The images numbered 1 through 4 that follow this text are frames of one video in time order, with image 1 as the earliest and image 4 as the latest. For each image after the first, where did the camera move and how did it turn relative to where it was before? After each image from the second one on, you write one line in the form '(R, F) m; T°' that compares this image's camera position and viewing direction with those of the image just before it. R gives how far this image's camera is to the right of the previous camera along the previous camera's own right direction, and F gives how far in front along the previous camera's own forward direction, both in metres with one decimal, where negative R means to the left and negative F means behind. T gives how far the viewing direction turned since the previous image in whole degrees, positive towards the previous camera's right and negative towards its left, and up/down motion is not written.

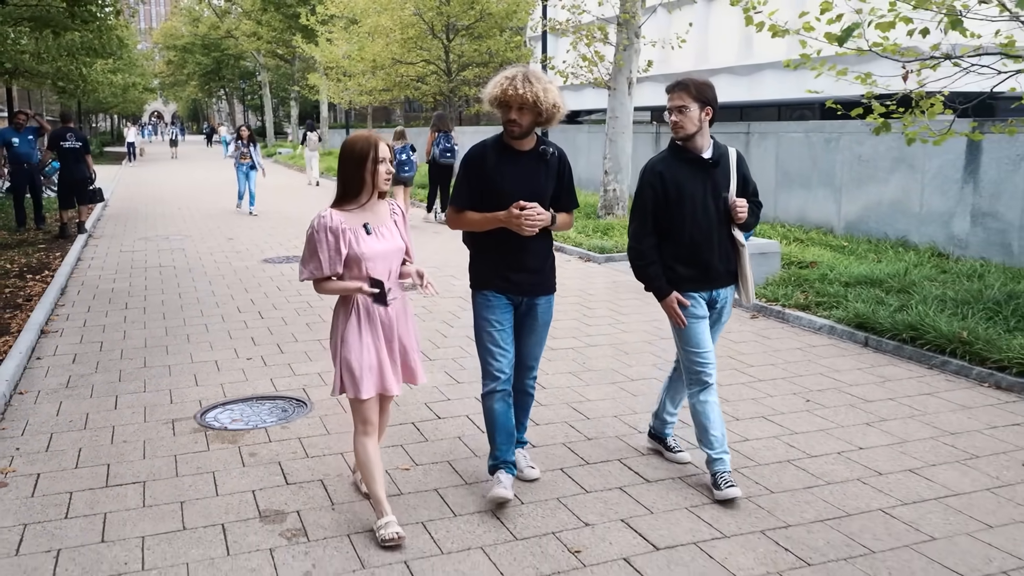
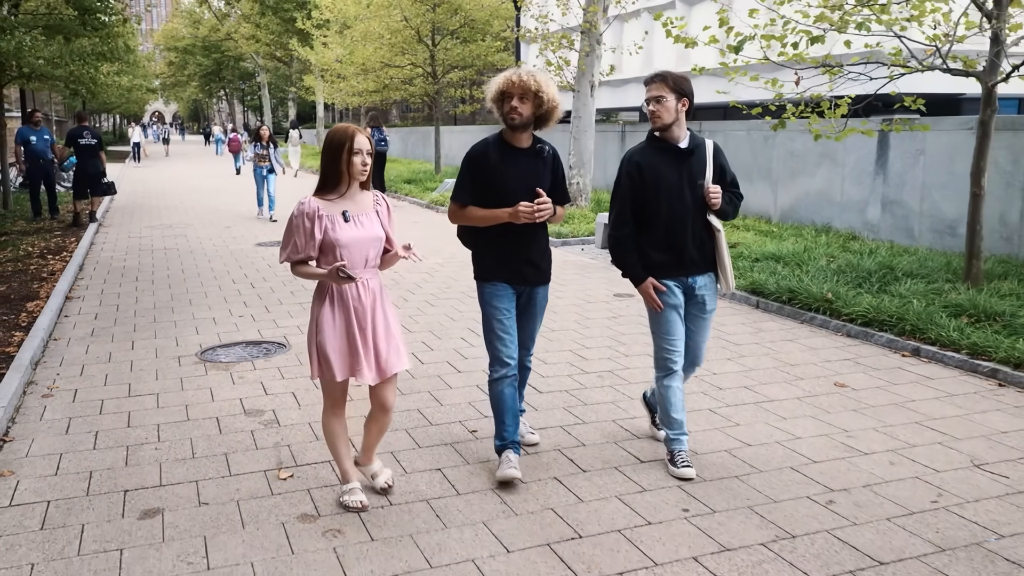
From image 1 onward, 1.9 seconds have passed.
(+0.3, -1.4) m; 0°
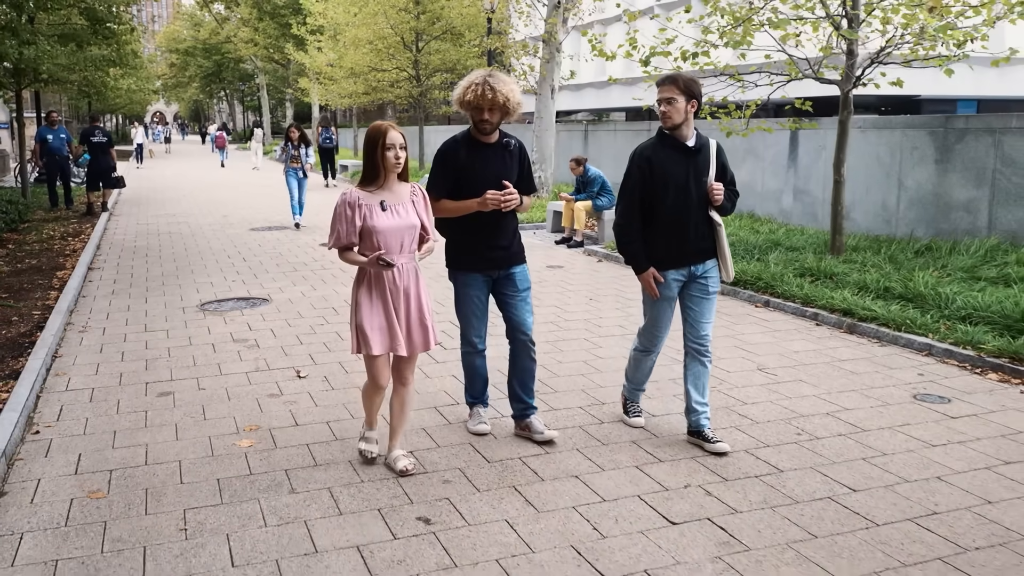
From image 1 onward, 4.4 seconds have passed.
(+0.4, -1.7) m; 0°
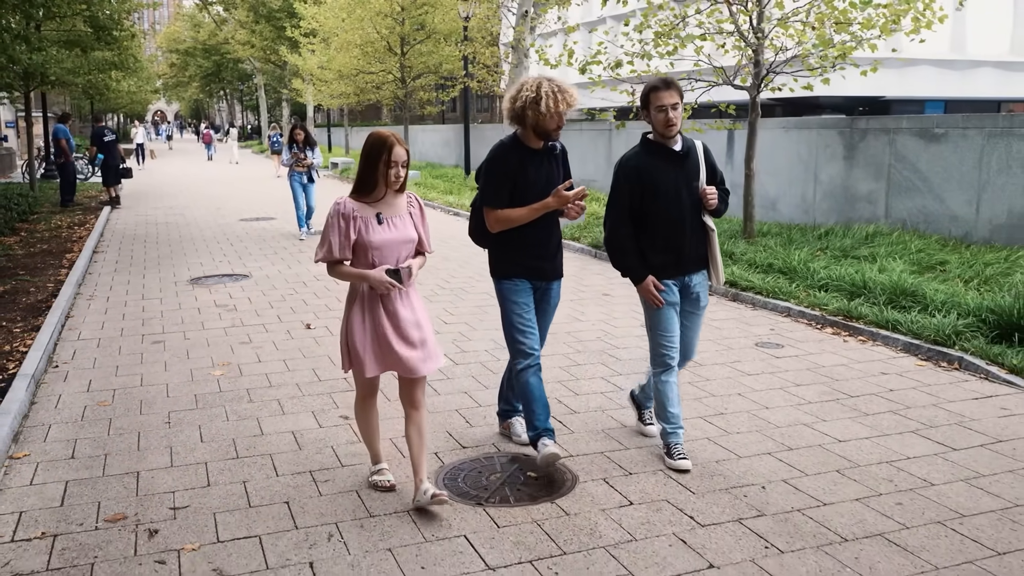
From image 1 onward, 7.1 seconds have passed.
(+0.4, -1.4) m; 0°
